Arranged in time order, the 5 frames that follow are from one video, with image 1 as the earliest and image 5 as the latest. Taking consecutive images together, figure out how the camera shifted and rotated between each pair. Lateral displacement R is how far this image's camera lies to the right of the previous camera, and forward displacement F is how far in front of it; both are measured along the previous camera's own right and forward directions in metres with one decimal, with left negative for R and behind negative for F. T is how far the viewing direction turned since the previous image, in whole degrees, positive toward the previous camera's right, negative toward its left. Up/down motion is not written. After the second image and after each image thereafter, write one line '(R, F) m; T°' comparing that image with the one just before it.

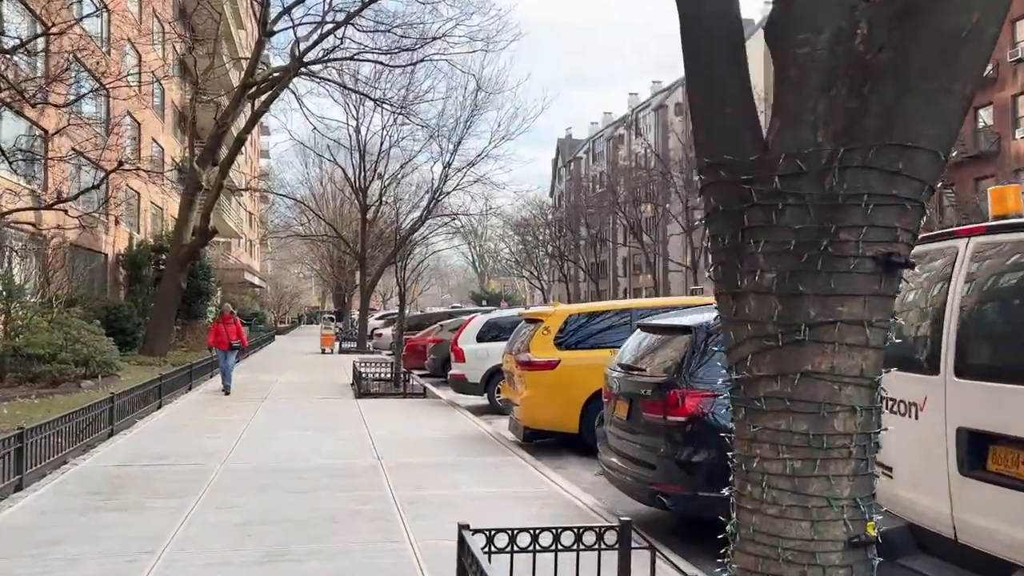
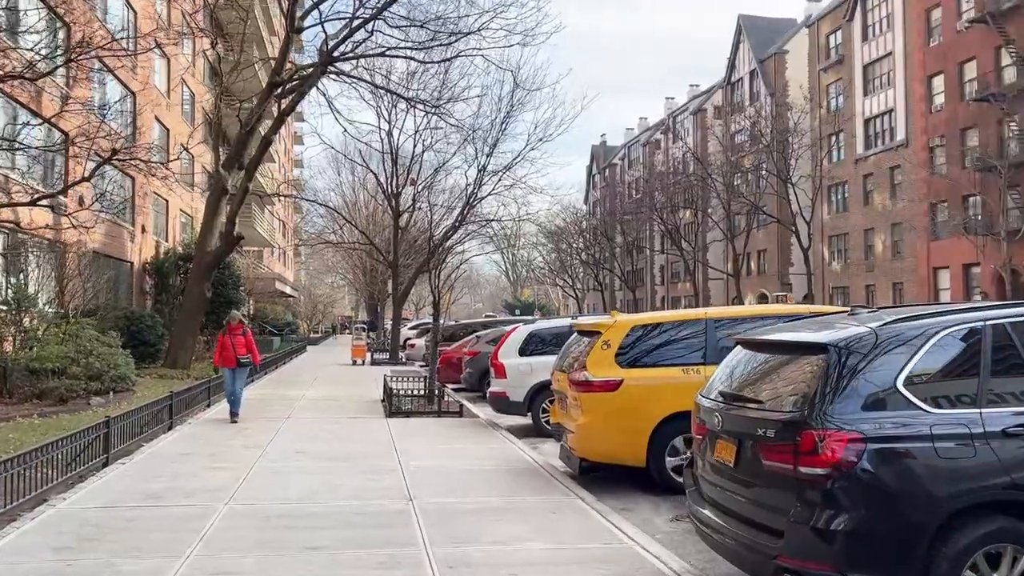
(-0.2, +1.3) m; -2°
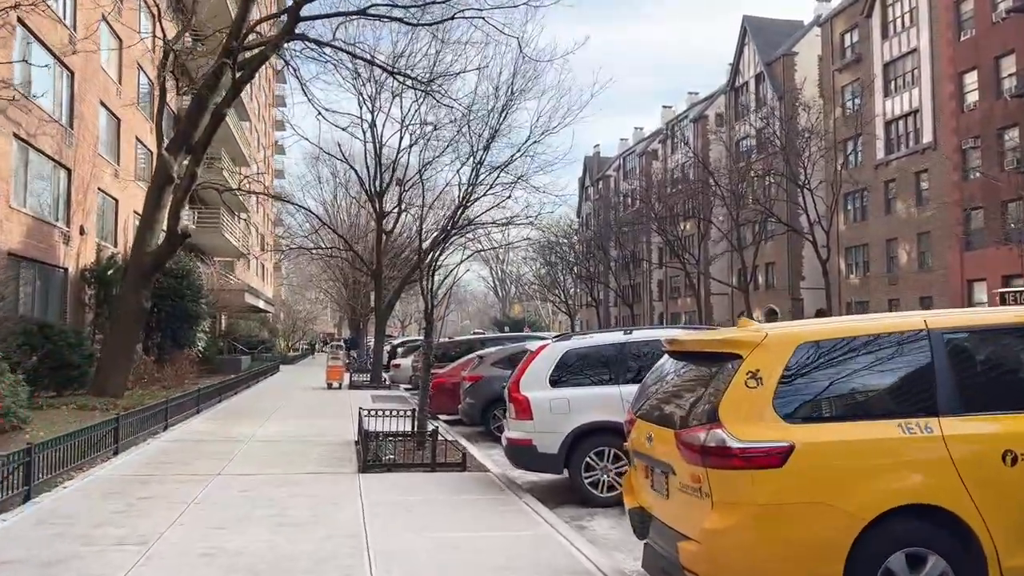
(-0.4, +3.6) m; +1°
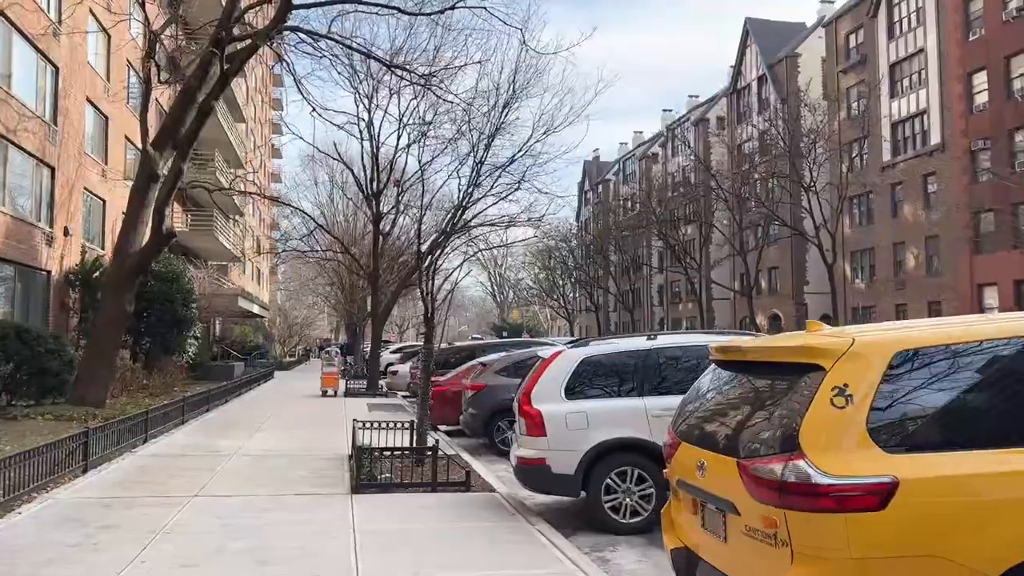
(-0.1, +0.8) m; 0°
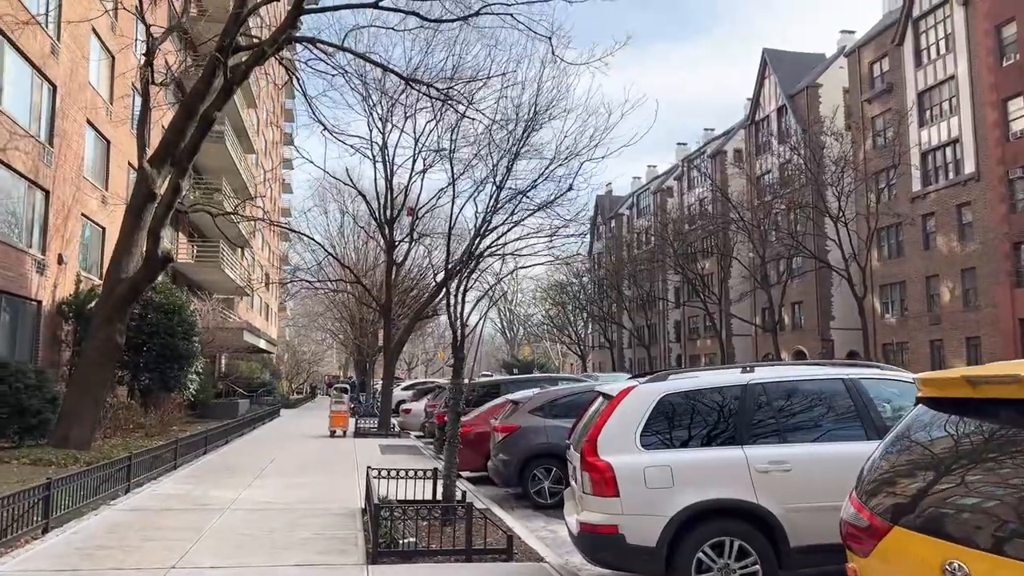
(-0.4, +1.5) m; -1°
